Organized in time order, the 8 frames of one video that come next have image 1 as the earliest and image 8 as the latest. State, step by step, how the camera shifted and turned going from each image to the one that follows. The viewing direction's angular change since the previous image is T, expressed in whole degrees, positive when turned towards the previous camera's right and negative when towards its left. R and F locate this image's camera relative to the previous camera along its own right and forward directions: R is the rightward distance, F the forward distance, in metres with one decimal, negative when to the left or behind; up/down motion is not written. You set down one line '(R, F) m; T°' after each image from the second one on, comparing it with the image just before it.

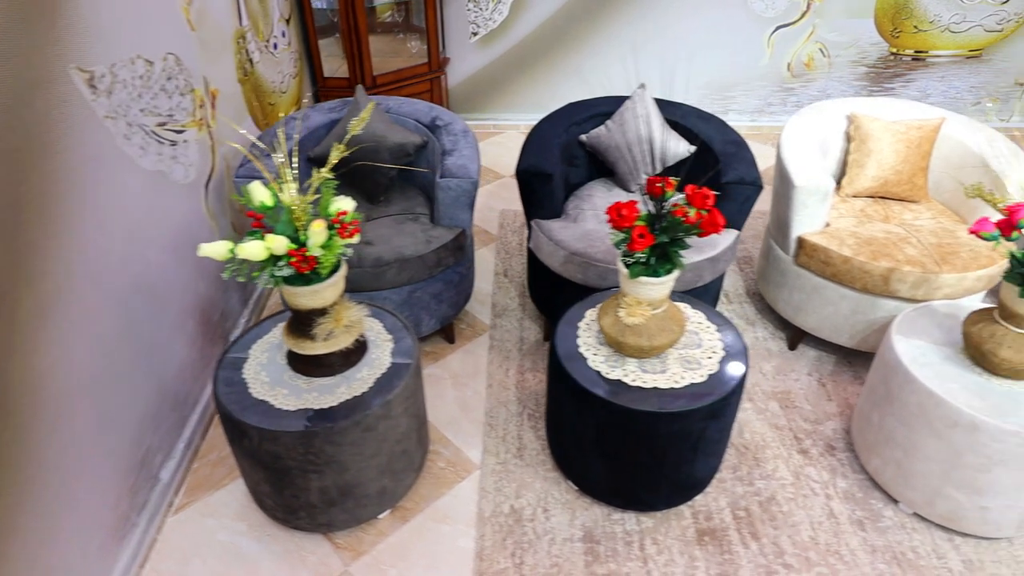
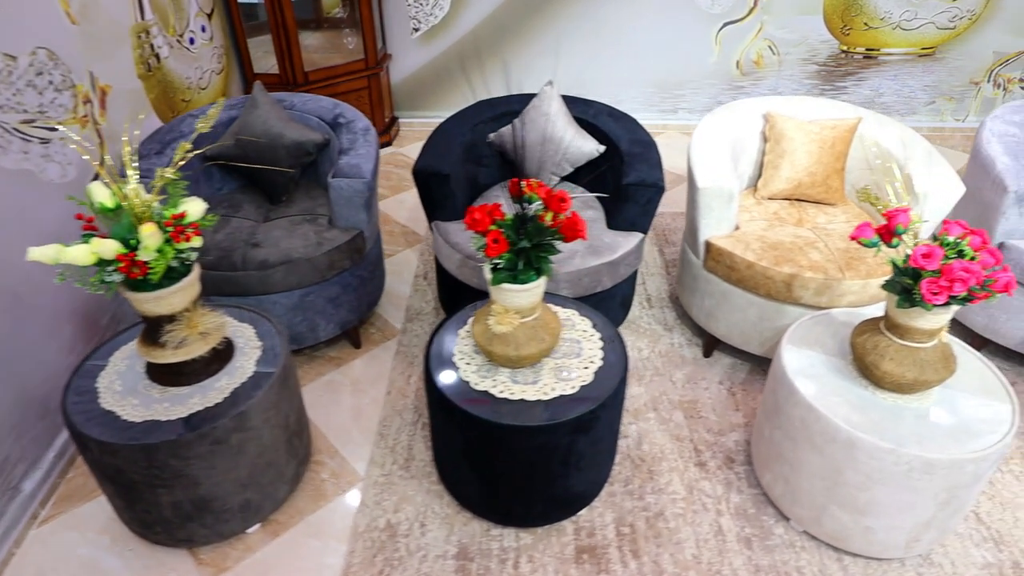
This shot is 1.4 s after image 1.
(+0.5, +0.1) m; 0°
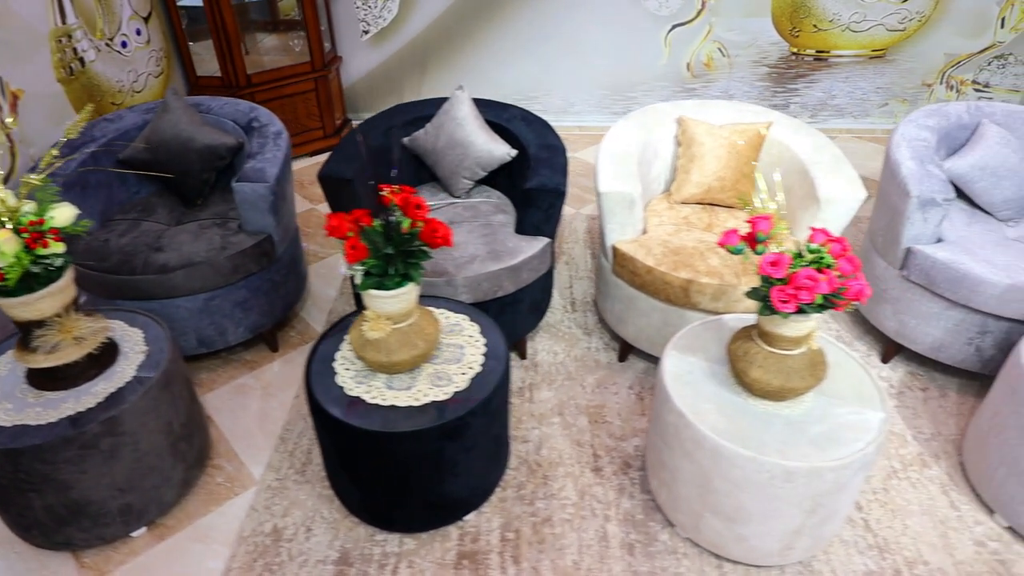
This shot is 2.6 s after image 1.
(+0.5, 0.0) m; 0°
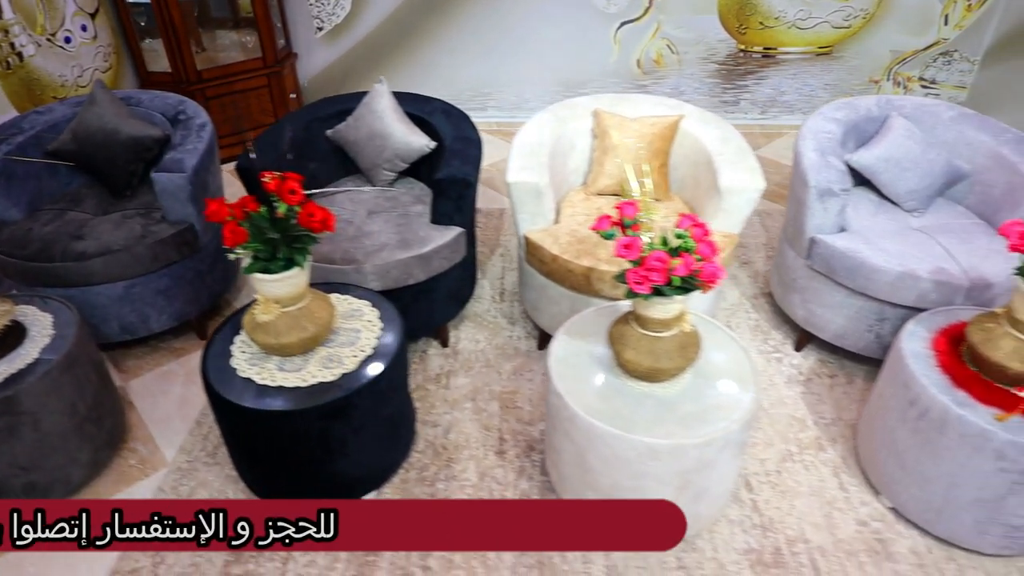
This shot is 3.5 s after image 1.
(+0.4, -0.1) m; 0°
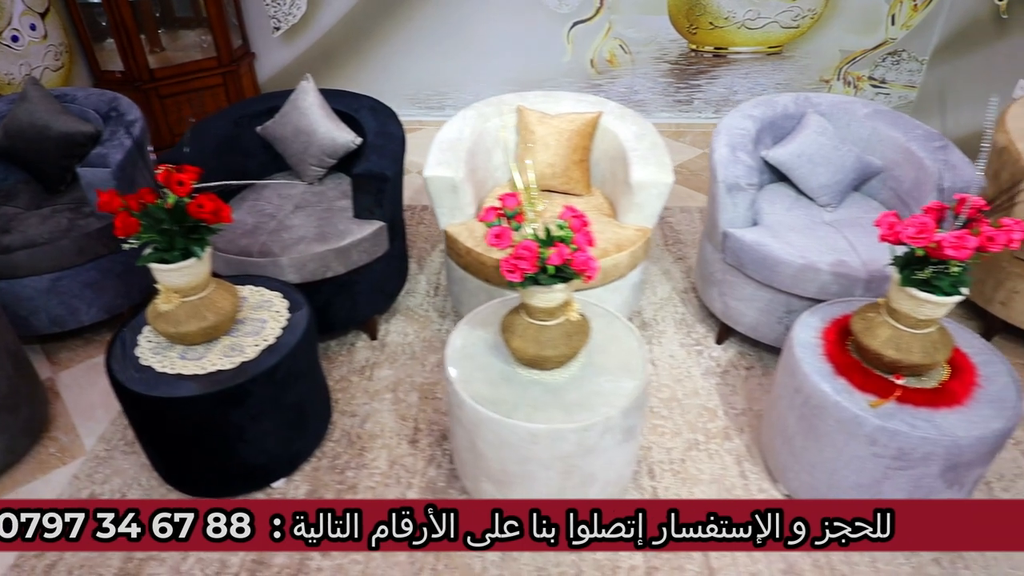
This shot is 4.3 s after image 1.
(+0.4, 0.0) m; 0°
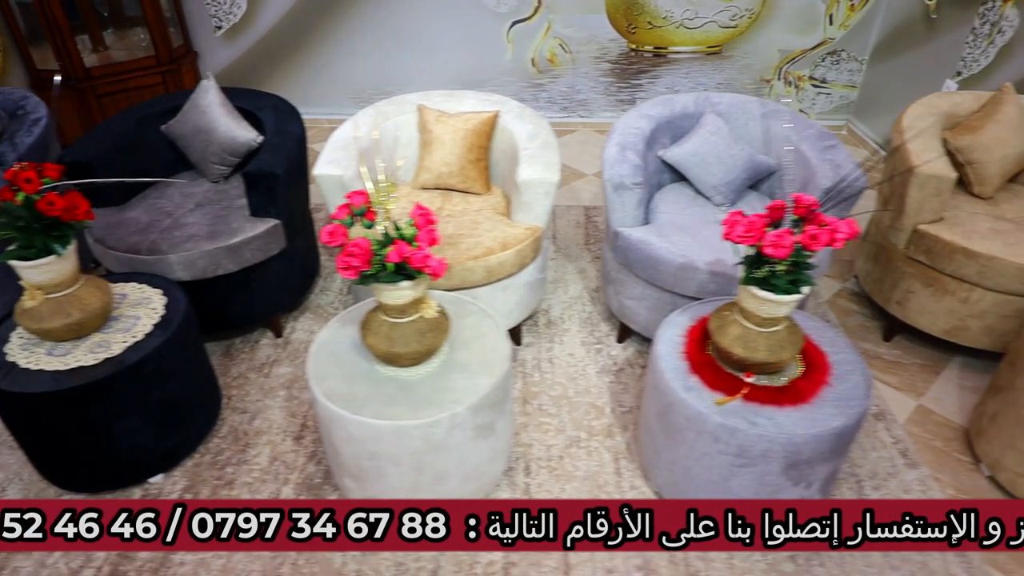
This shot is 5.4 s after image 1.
(+0.5, 0.0) m; 0°
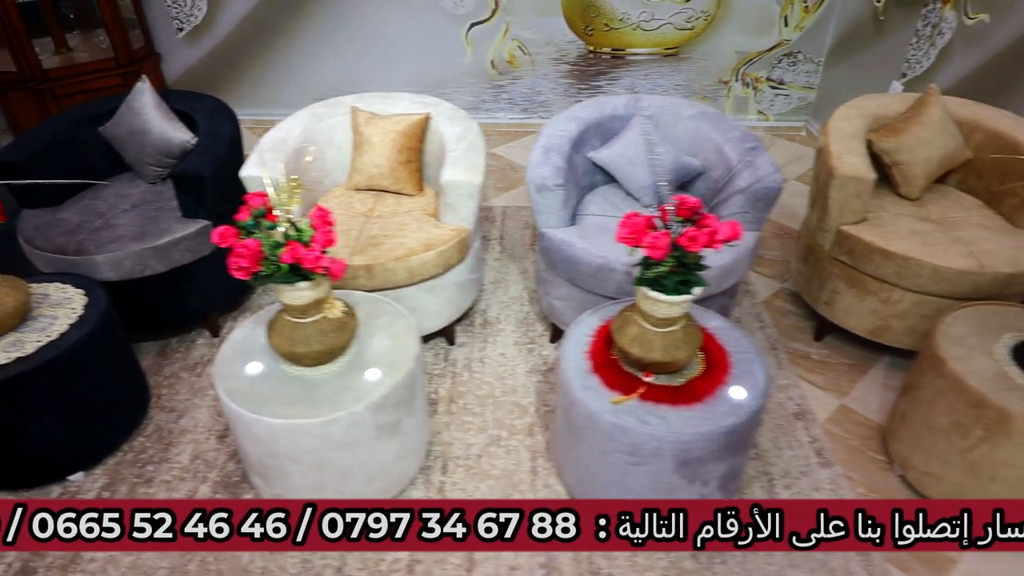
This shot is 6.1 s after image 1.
(+0.3, 0.0) m; 0°
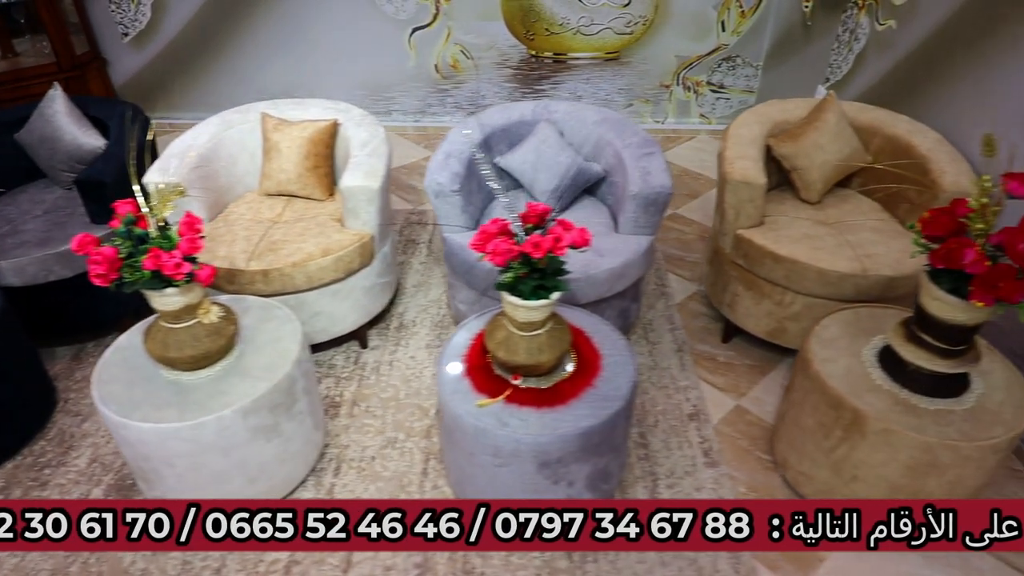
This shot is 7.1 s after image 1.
(+0.5, 0.0) m; 0°
